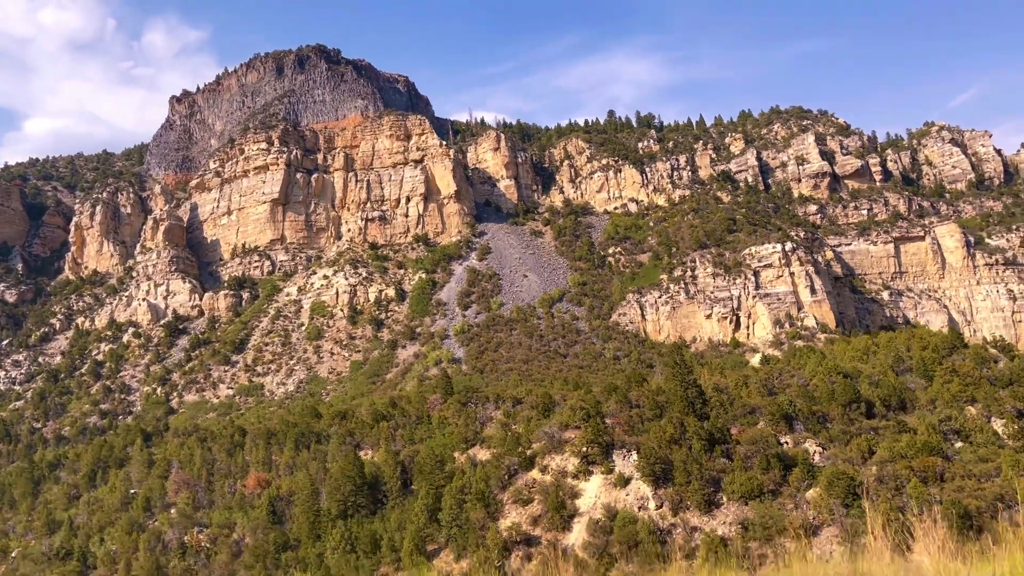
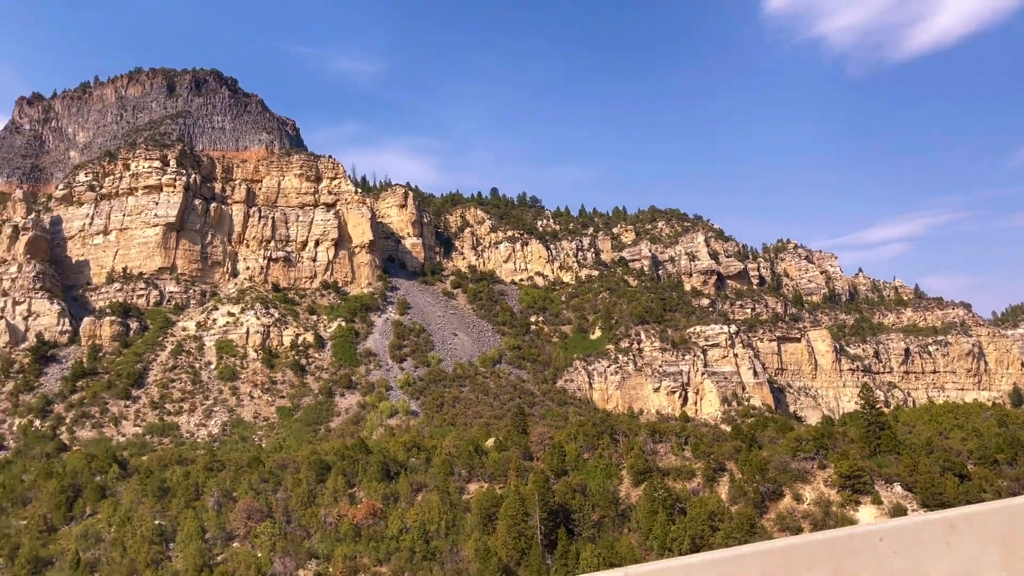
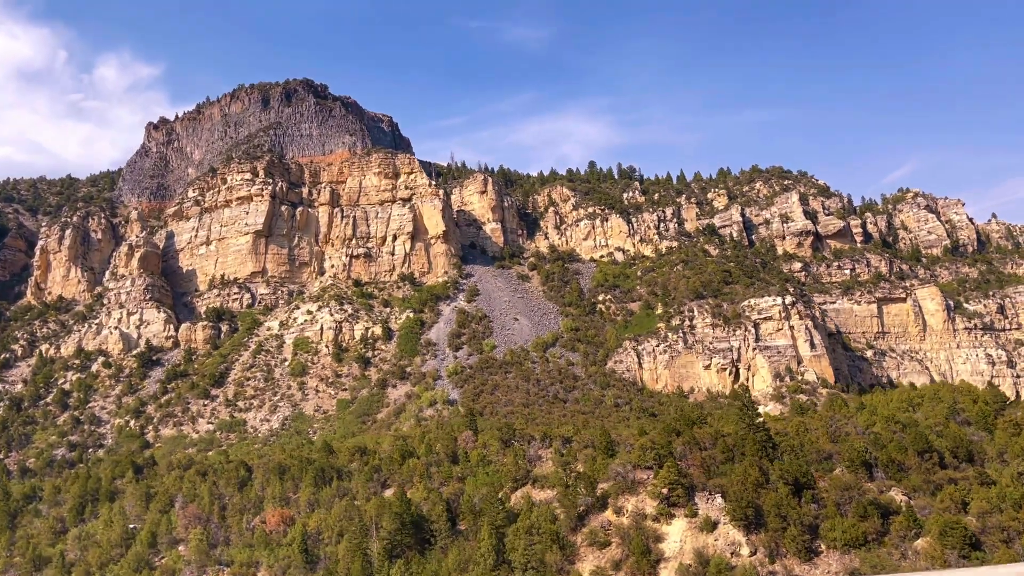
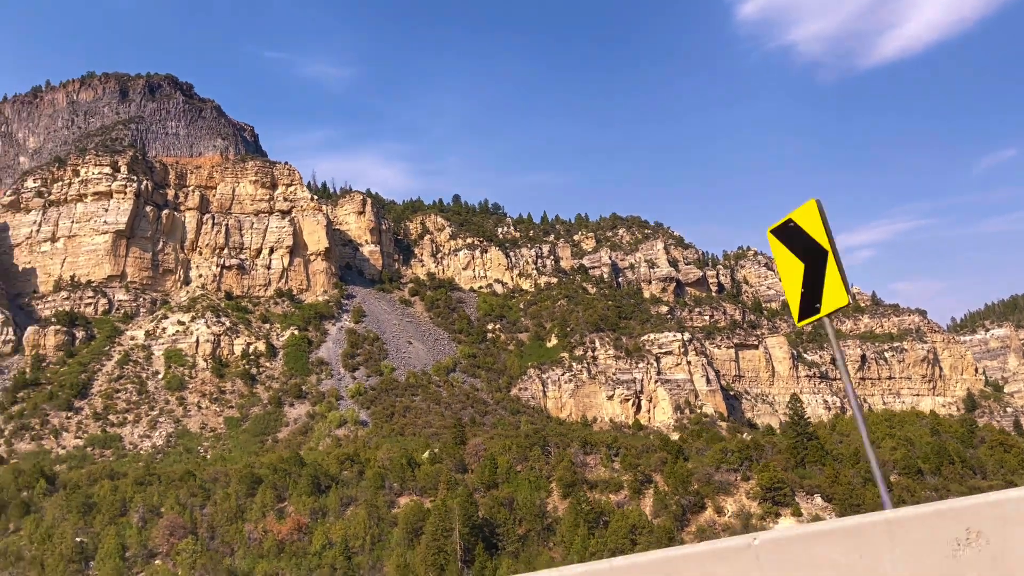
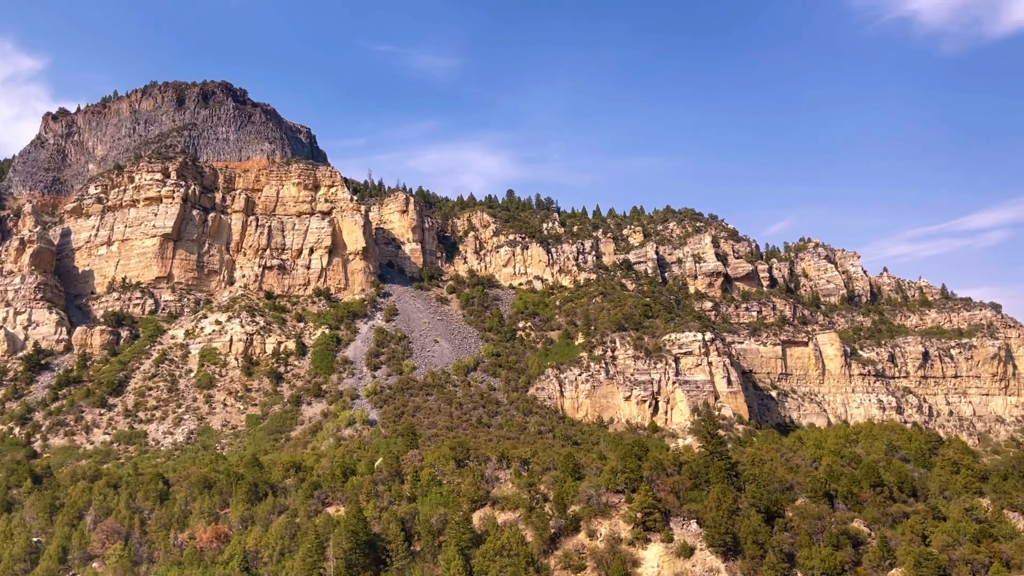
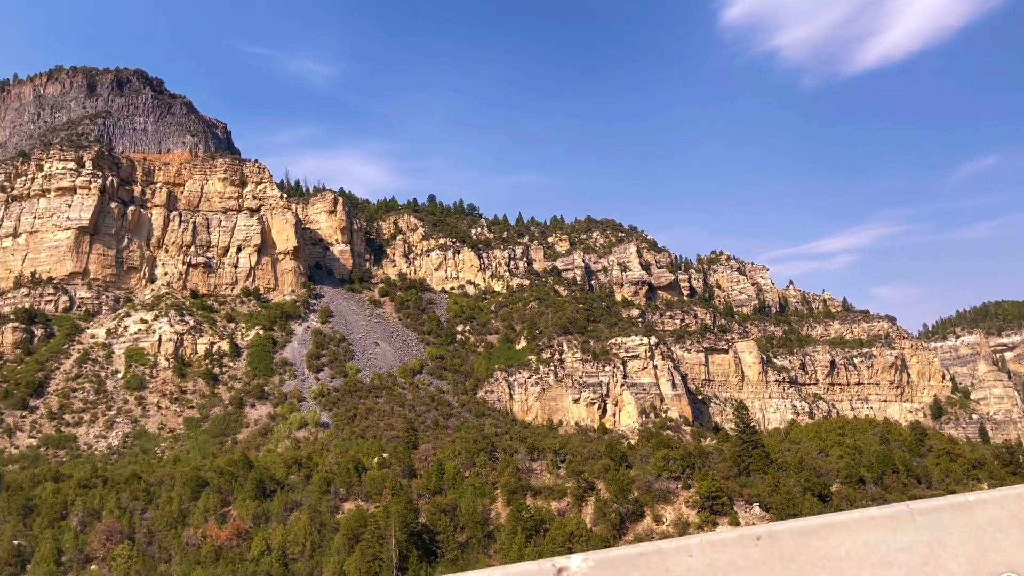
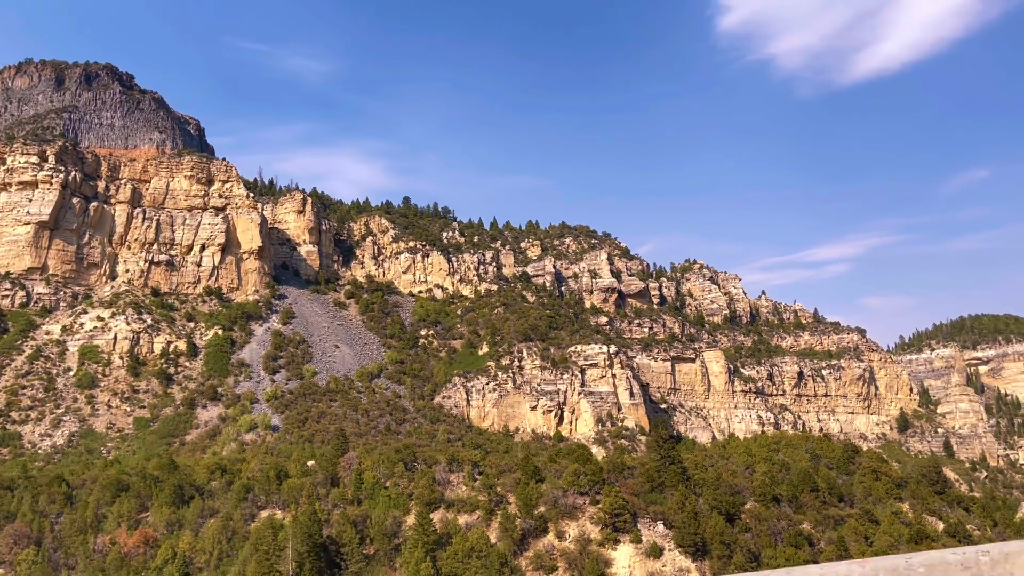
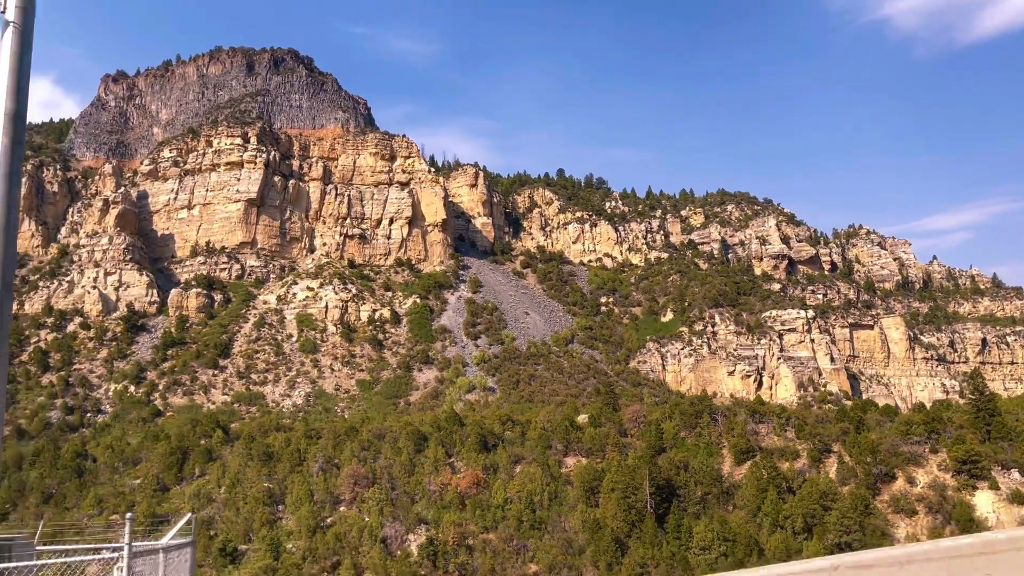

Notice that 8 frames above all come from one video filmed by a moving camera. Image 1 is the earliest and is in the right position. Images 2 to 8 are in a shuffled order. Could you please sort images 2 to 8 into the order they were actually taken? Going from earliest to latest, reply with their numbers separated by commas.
3, 5, 7, 6, 4, 2, 8
